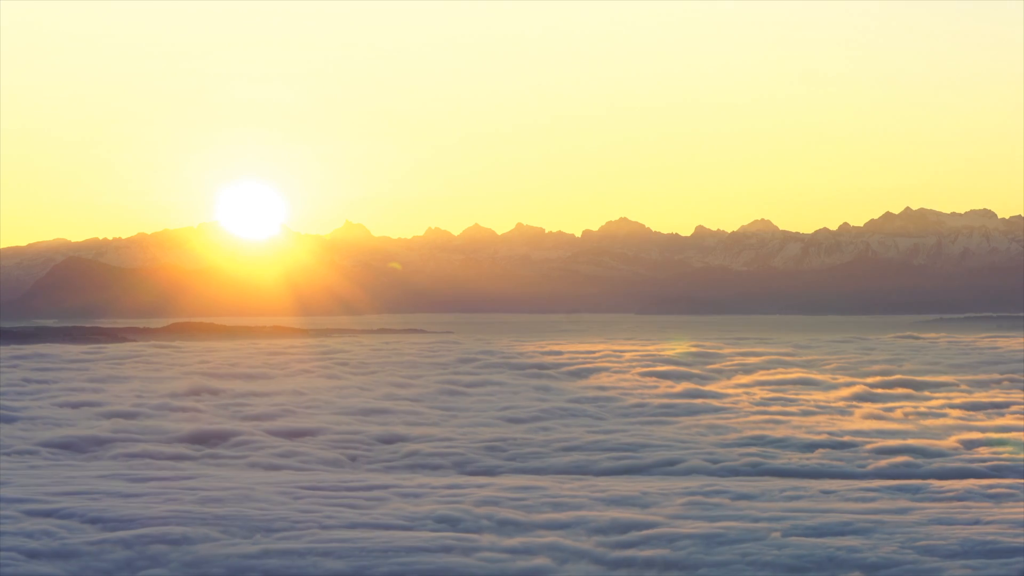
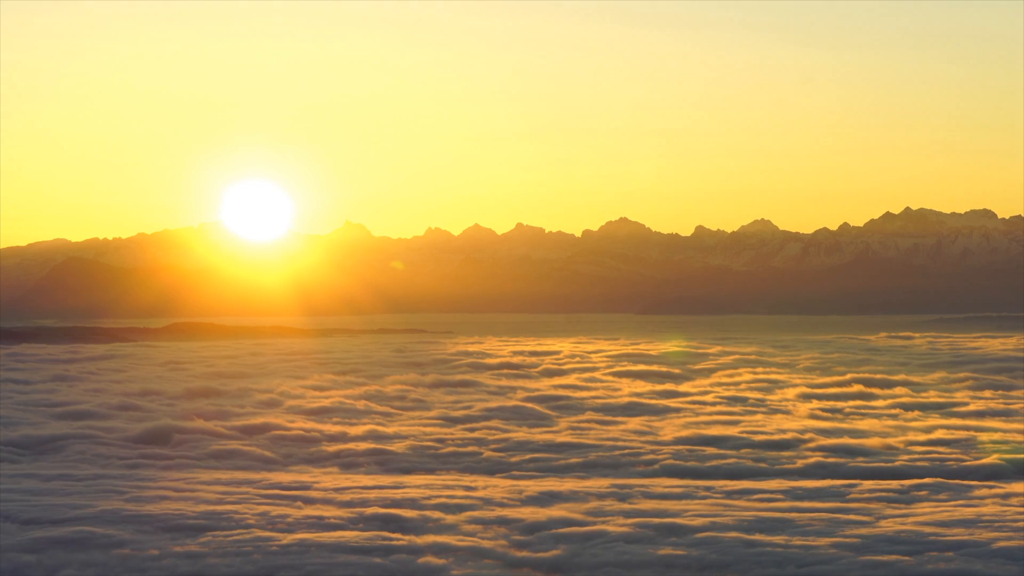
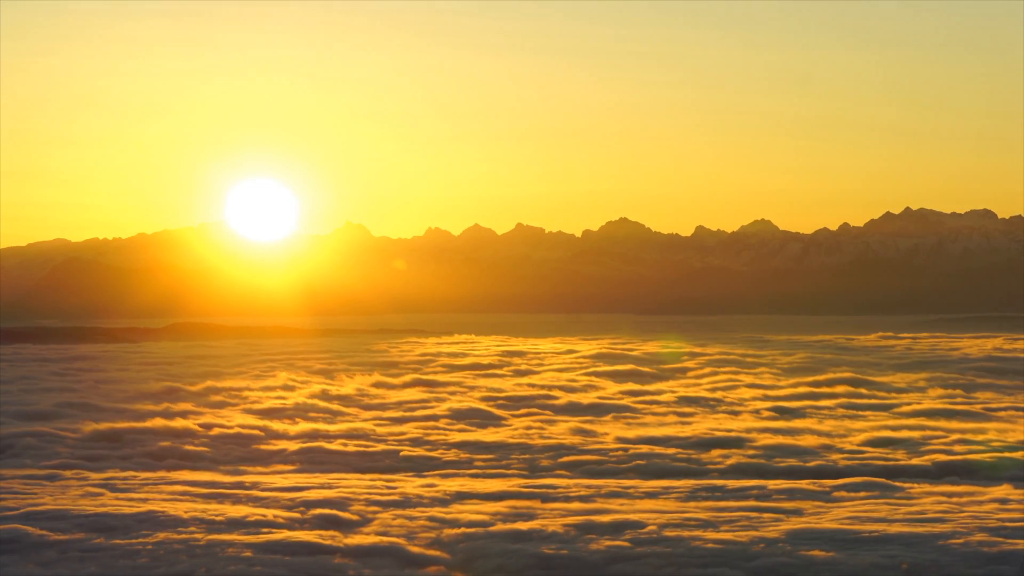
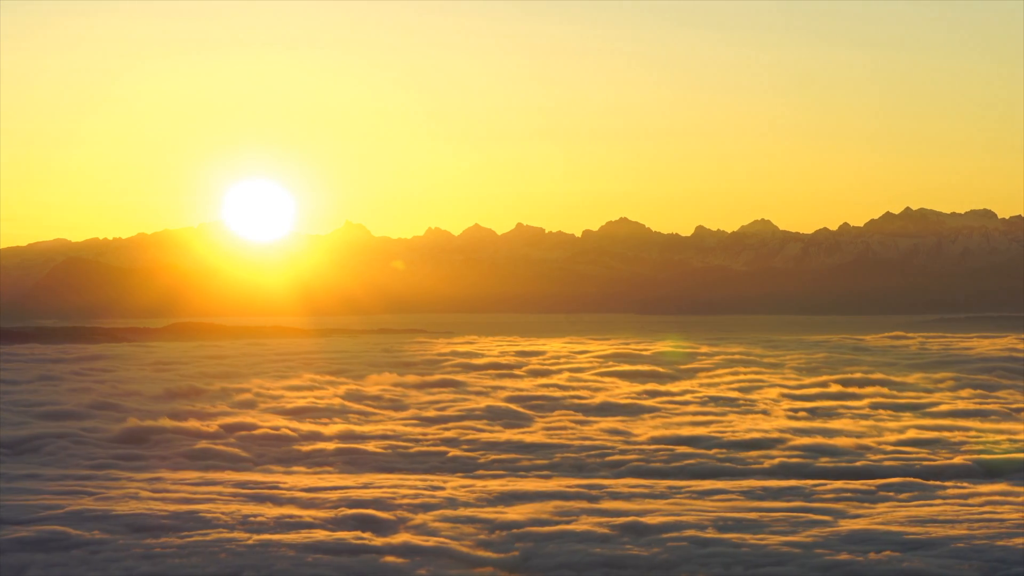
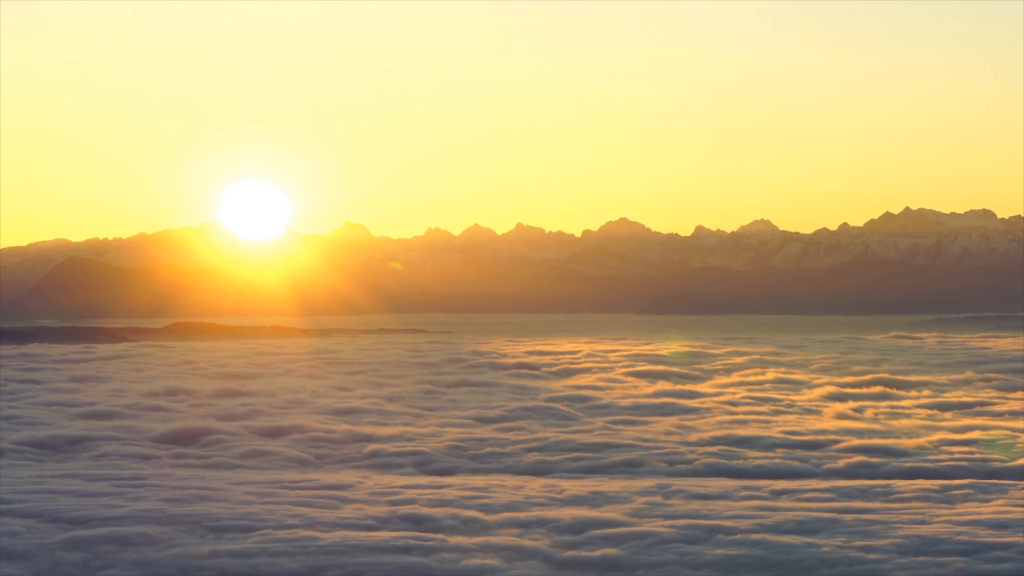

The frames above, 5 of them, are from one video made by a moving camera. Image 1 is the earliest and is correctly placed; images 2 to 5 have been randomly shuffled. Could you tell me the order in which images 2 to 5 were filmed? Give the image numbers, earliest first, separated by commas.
5, 2, 4, 3
